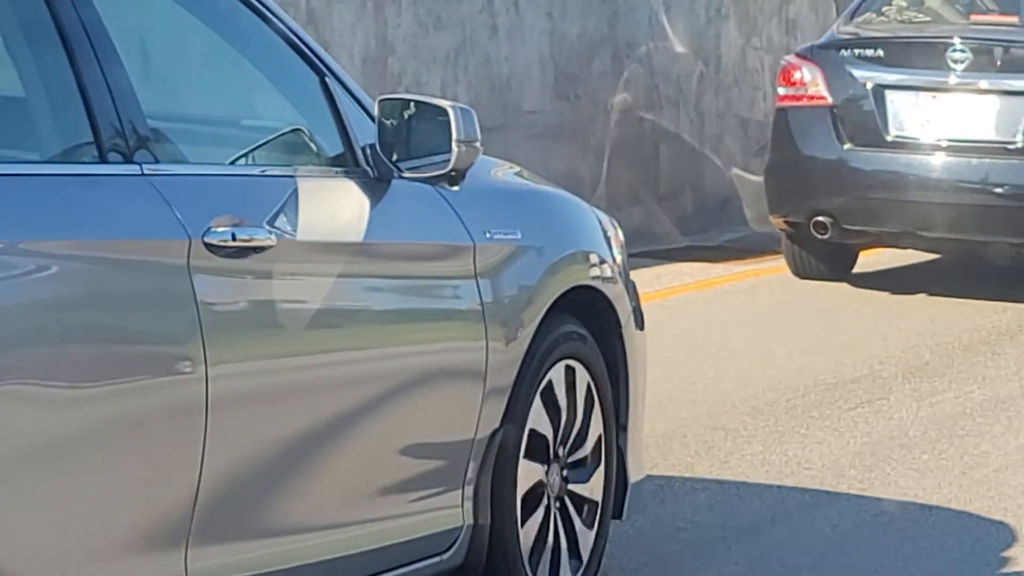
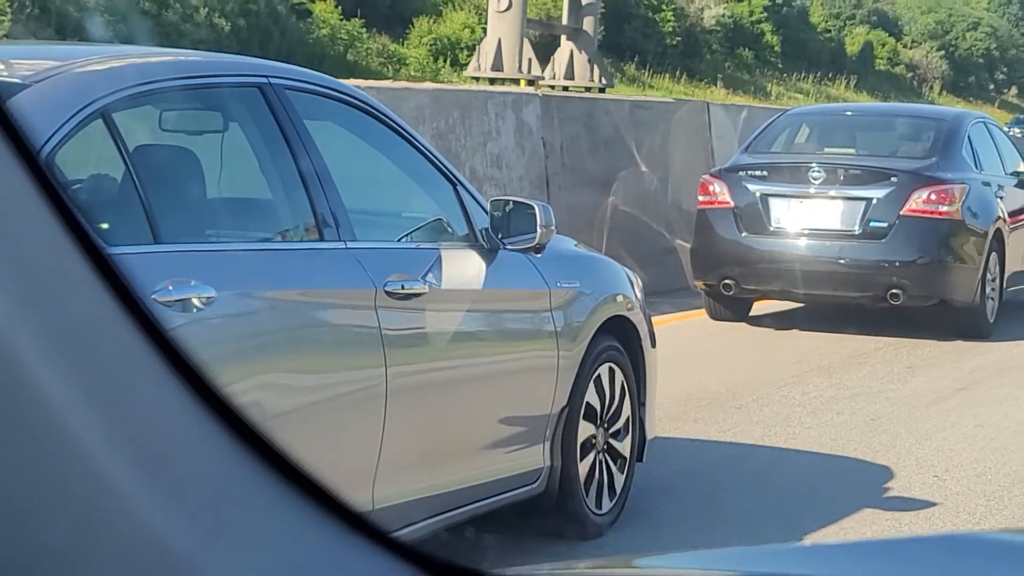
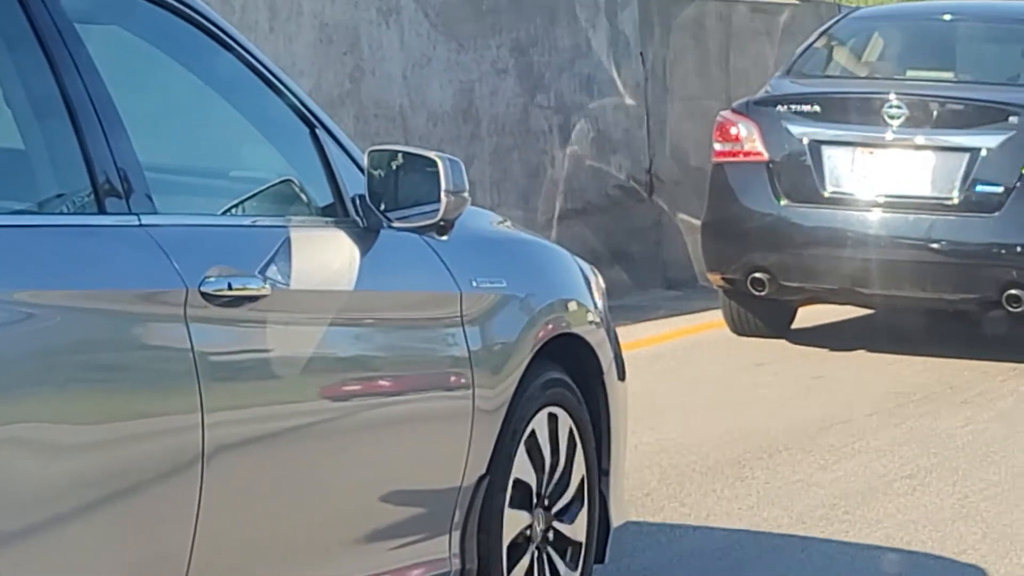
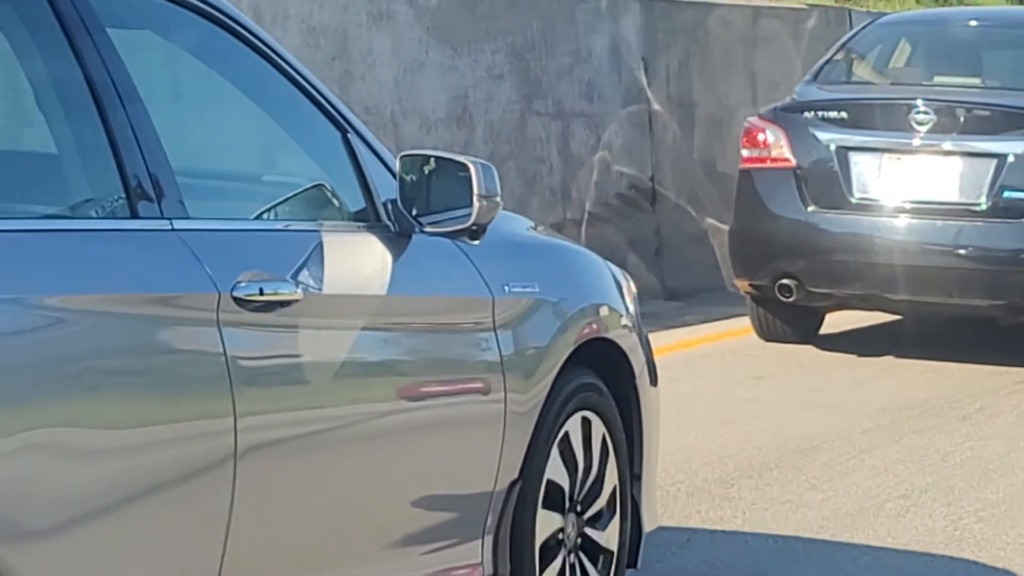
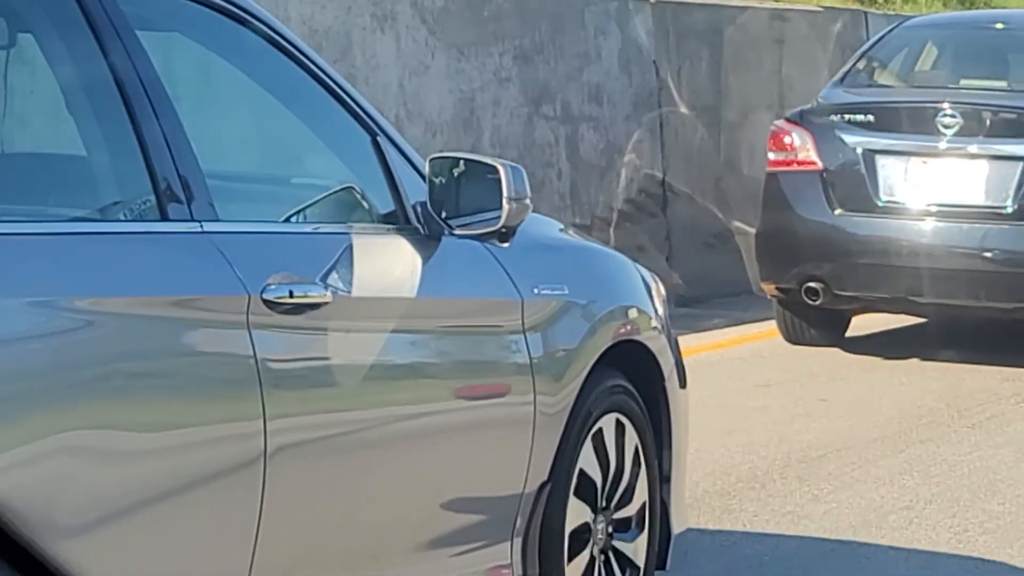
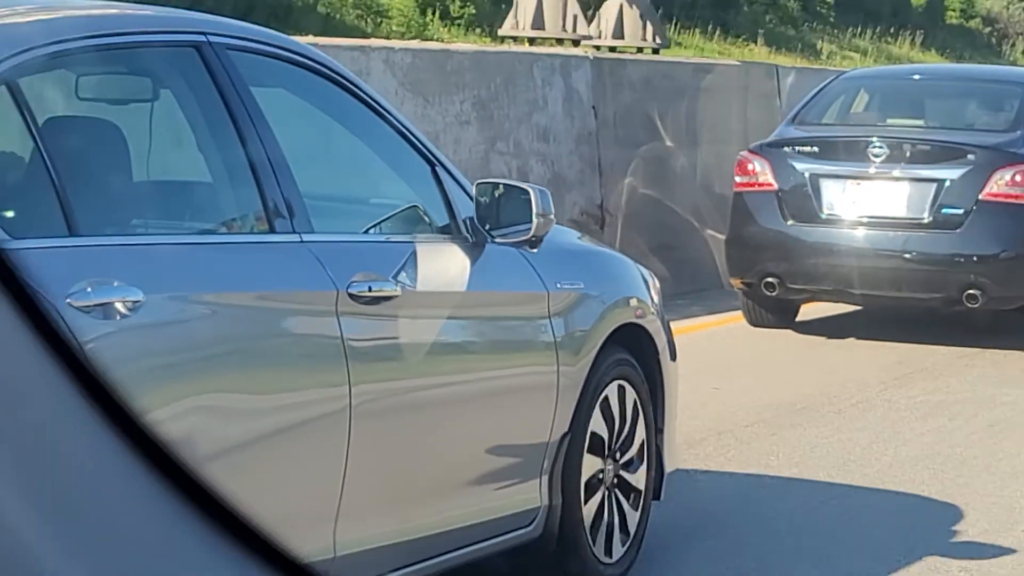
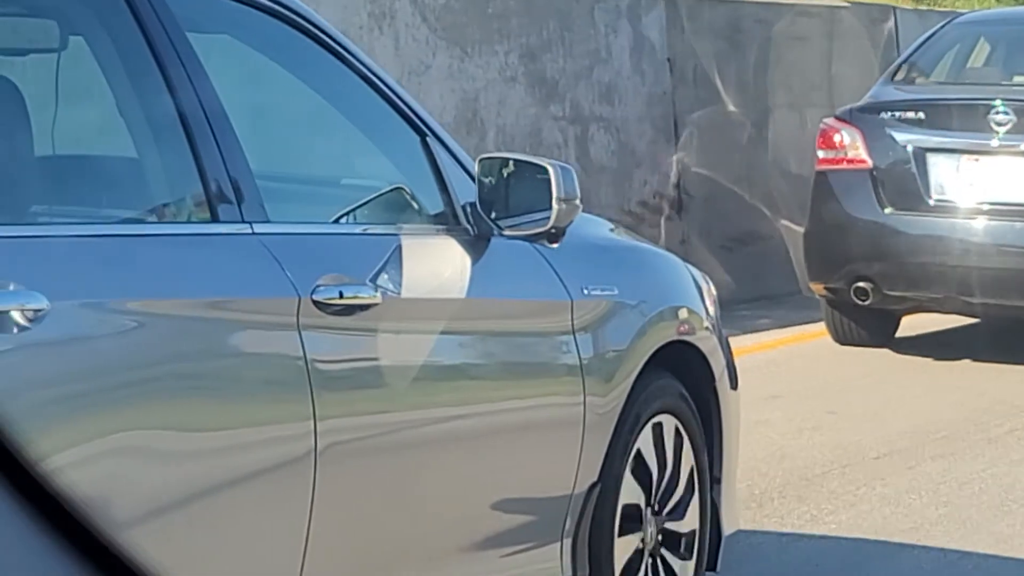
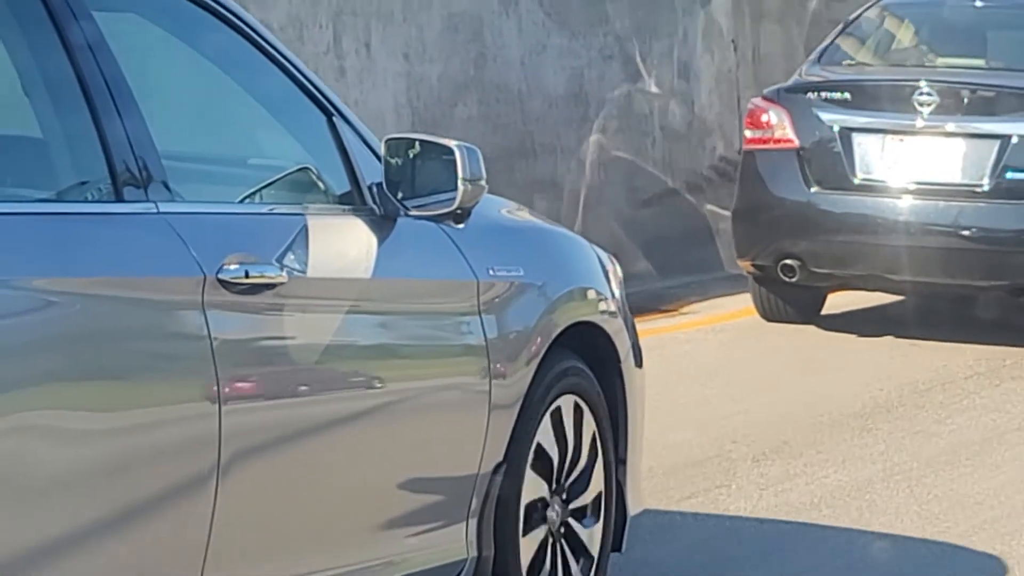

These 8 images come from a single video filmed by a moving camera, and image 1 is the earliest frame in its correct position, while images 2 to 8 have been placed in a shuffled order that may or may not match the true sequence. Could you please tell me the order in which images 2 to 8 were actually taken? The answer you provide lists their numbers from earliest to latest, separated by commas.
8, 3, 4, 5, 7, 6, 2
